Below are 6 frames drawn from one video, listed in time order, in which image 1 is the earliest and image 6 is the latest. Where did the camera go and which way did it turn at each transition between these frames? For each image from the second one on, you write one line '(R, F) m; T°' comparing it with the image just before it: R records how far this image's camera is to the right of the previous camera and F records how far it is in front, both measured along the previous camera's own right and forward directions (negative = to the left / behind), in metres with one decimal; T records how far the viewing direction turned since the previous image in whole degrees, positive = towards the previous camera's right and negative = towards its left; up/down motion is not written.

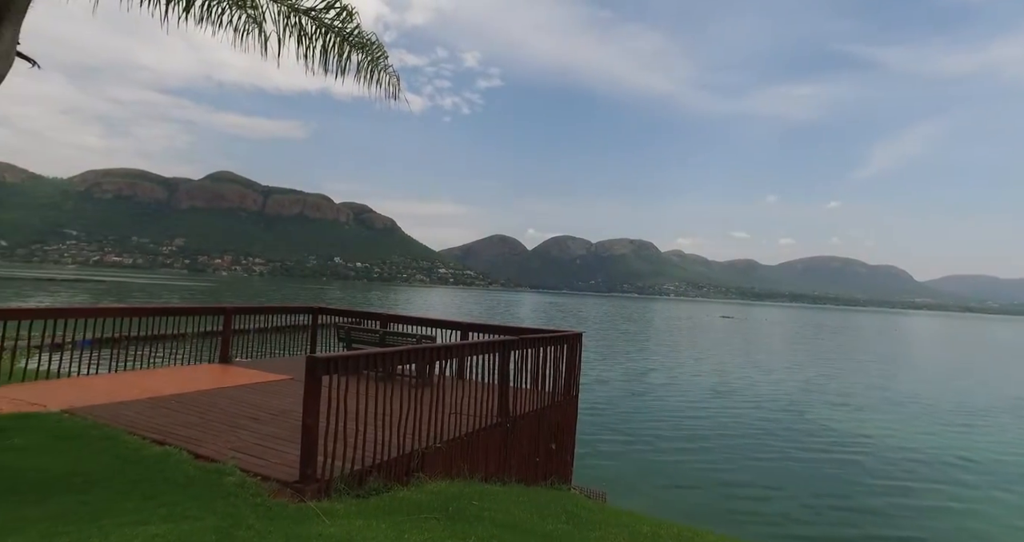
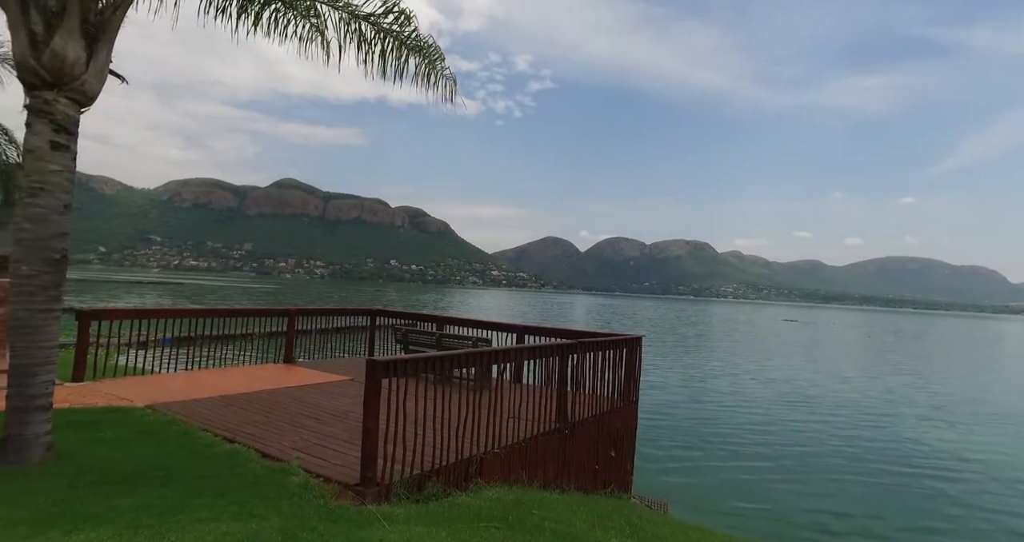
(-0.1, +0.1) m; -6°
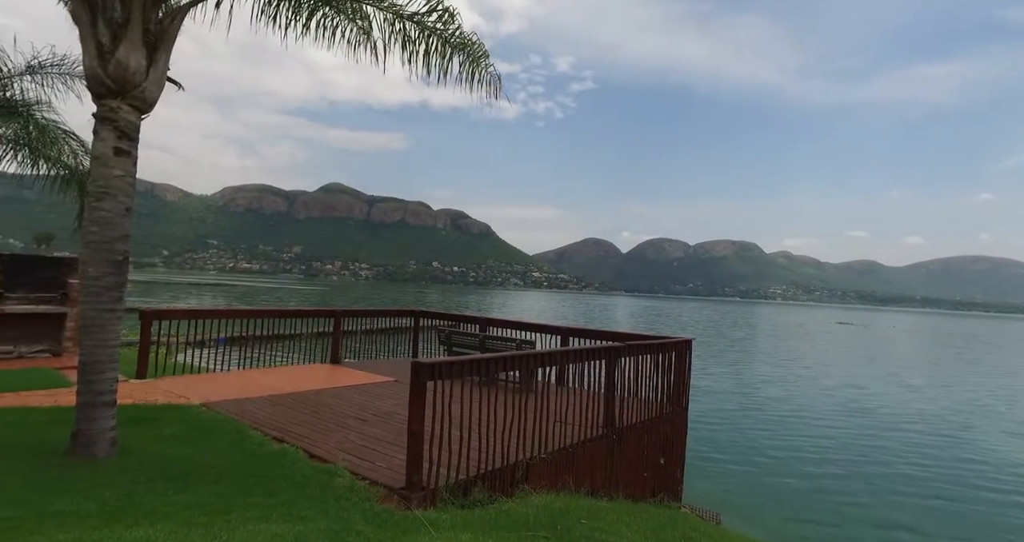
(0.0, +0.1) m; -4°
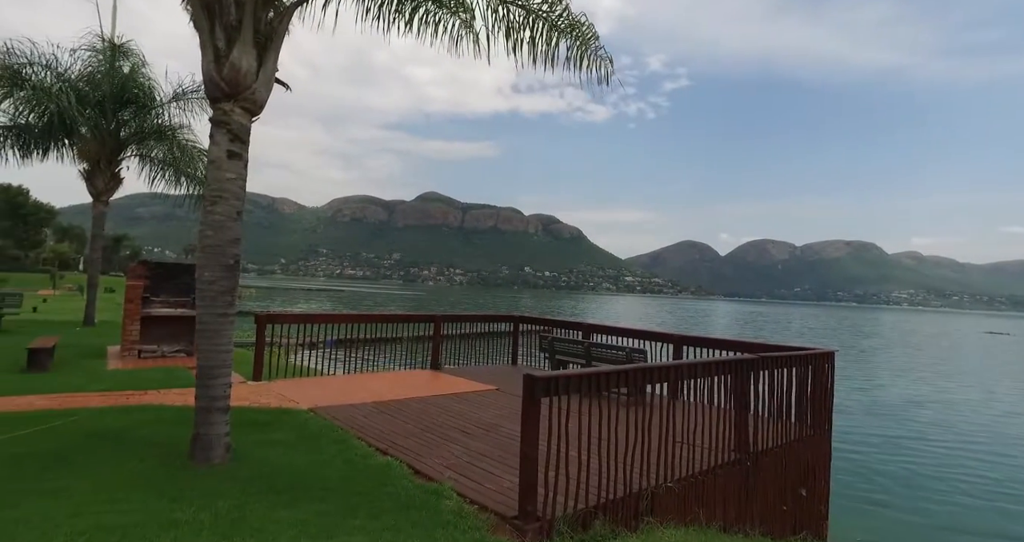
(-0.2, +0.4) m; -10°
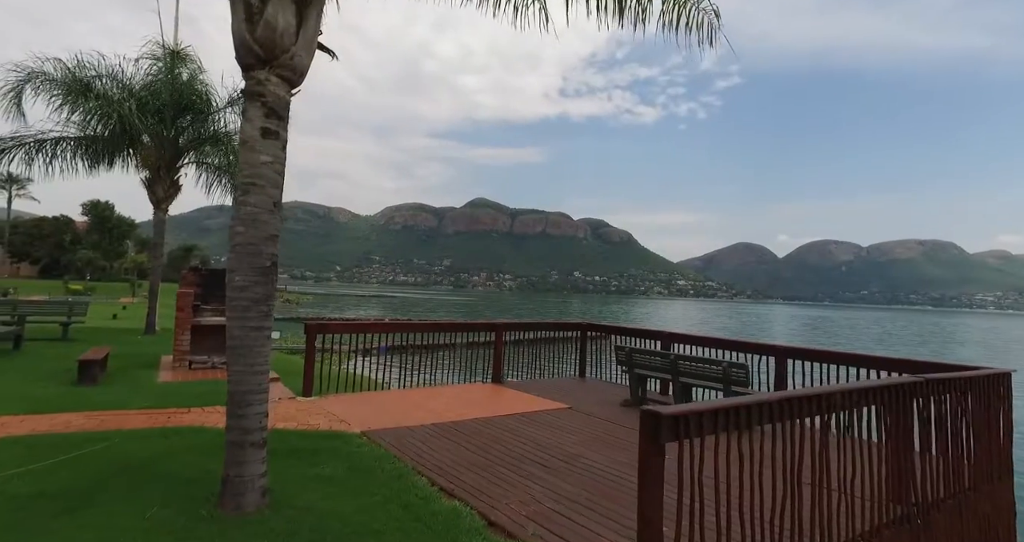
(-0.3, +0.8) m; -5°
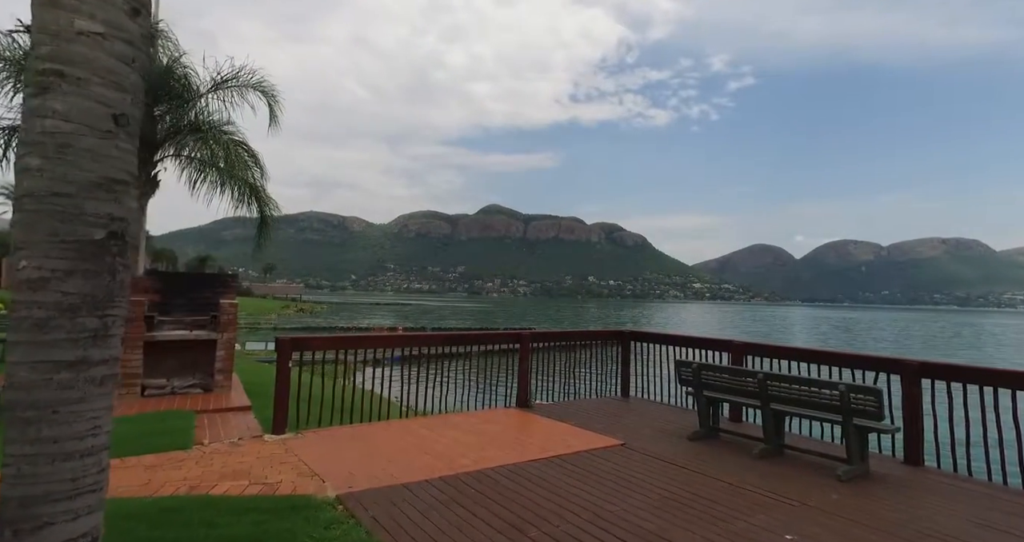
(-0.2, +1.5) m; -1°
